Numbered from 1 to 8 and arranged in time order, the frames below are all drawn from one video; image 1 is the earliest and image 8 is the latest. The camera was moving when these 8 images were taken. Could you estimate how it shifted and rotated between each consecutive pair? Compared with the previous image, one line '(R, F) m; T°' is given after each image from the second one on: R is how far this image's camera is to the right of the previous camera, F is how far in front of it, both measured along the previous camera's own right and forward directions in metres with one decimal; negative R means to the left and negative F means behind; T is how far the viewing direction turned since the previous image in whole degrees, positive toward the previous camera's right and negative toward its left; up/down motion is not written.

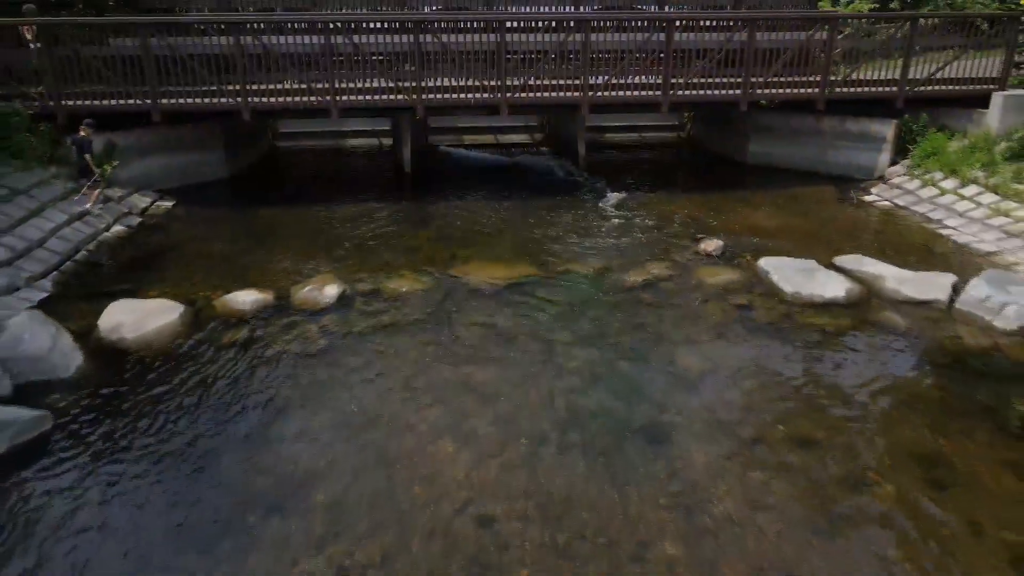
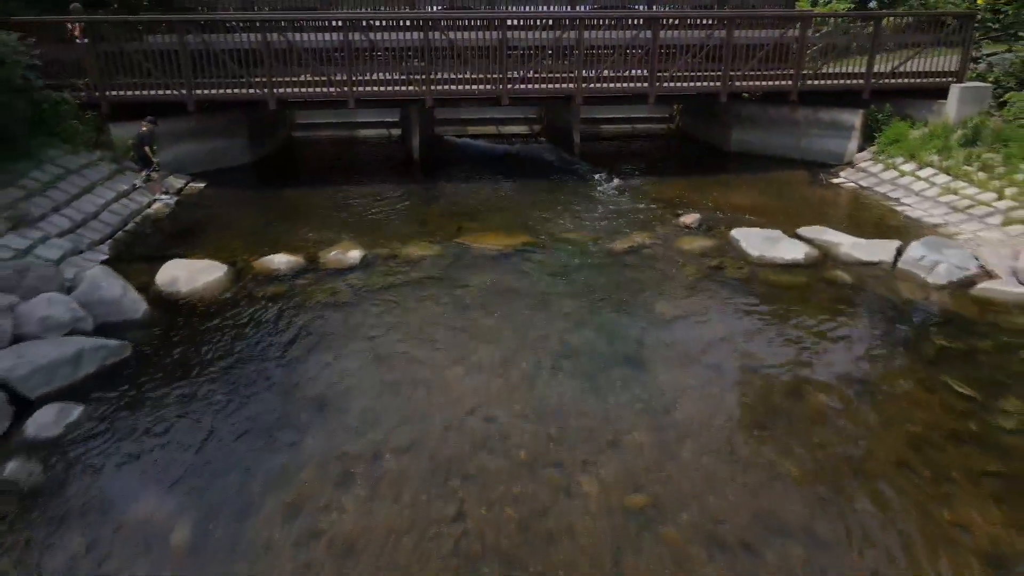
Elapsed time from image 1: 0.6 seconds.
(0.0, -1.1) m; 0°
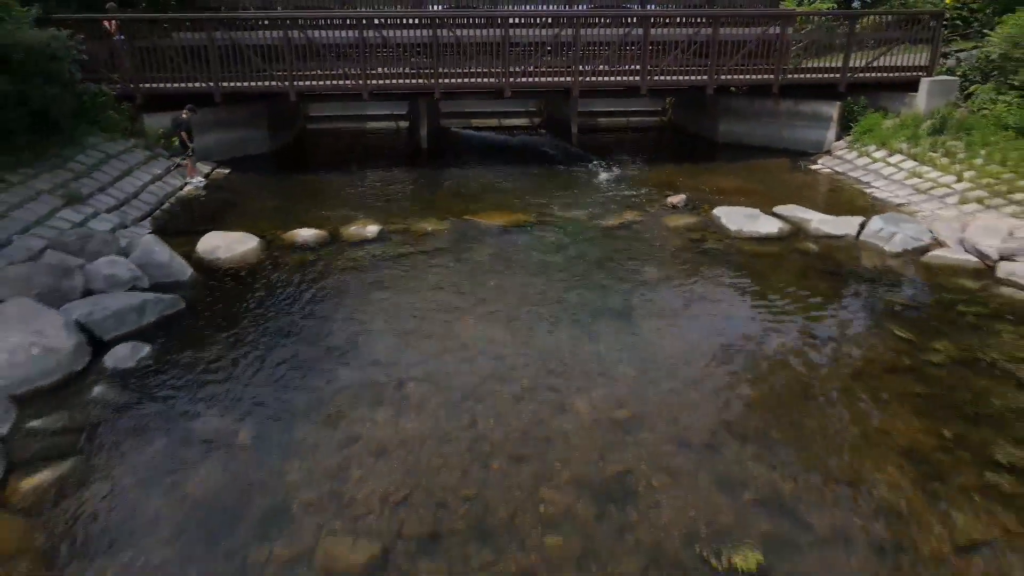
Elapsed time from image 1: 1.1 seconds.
(0.0, -1.0) m; 0°
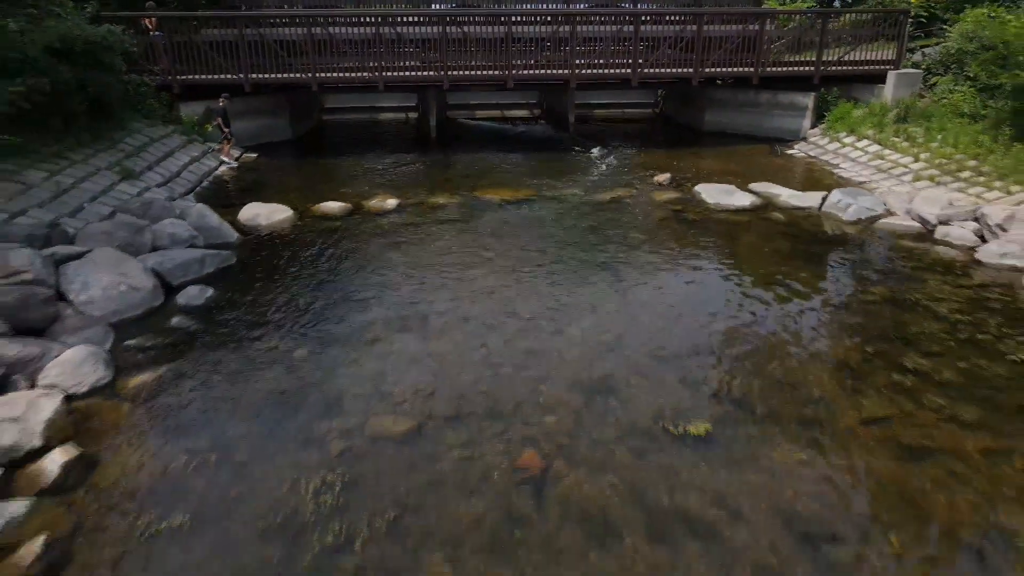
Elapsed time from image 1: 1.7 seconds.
(0.0, -1.3) m; 0°
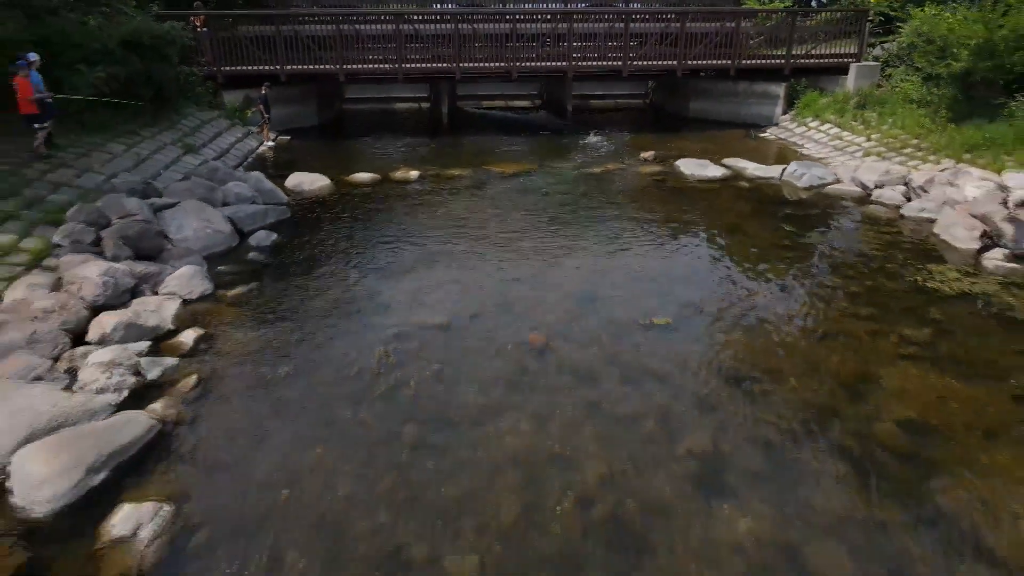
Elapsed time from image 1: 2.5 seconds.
(-0.1, -1.9) m; 0°
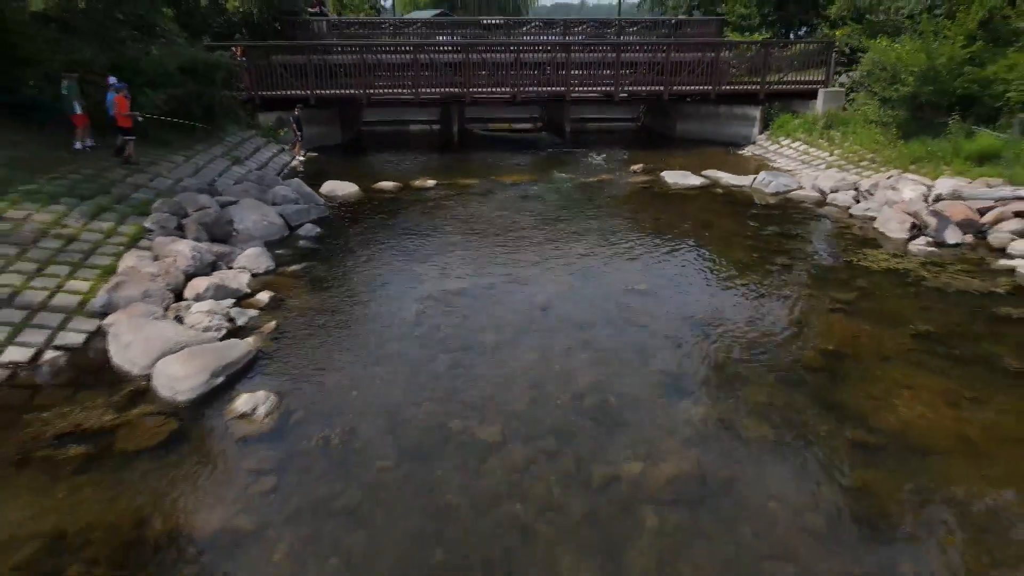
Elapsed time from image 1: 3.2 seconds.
(-0.1, -1.8) m; 0°
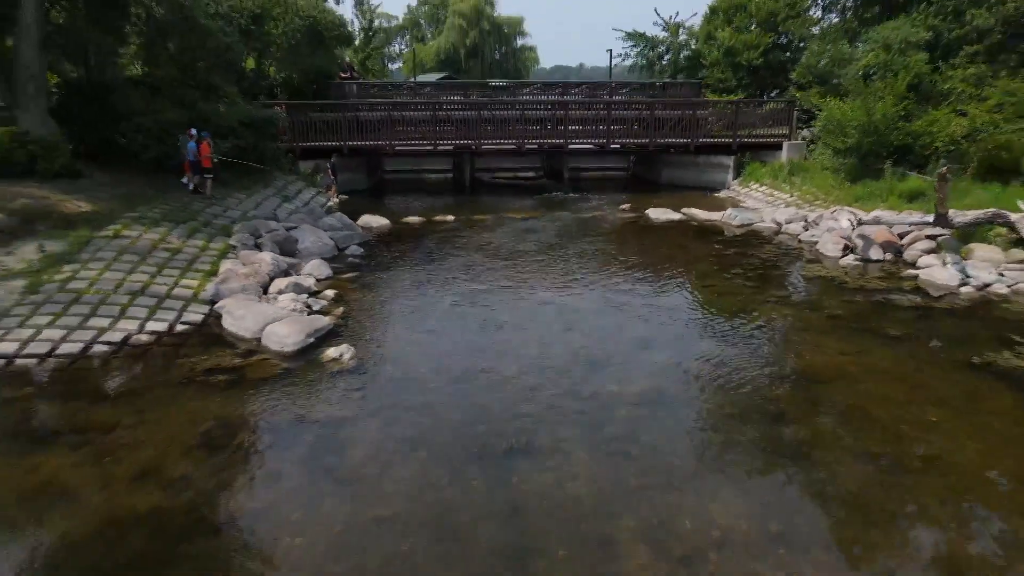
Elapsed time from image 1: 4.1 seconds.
(-0.2, -2.5) m; 0°
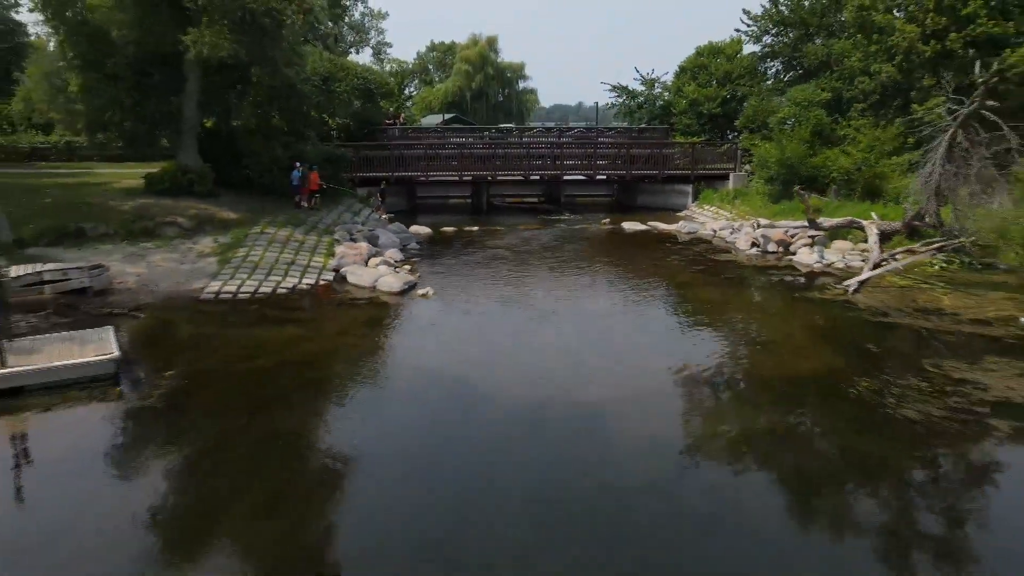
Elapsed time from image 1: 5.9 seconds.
(-0.3, -6.1) m; 0°
